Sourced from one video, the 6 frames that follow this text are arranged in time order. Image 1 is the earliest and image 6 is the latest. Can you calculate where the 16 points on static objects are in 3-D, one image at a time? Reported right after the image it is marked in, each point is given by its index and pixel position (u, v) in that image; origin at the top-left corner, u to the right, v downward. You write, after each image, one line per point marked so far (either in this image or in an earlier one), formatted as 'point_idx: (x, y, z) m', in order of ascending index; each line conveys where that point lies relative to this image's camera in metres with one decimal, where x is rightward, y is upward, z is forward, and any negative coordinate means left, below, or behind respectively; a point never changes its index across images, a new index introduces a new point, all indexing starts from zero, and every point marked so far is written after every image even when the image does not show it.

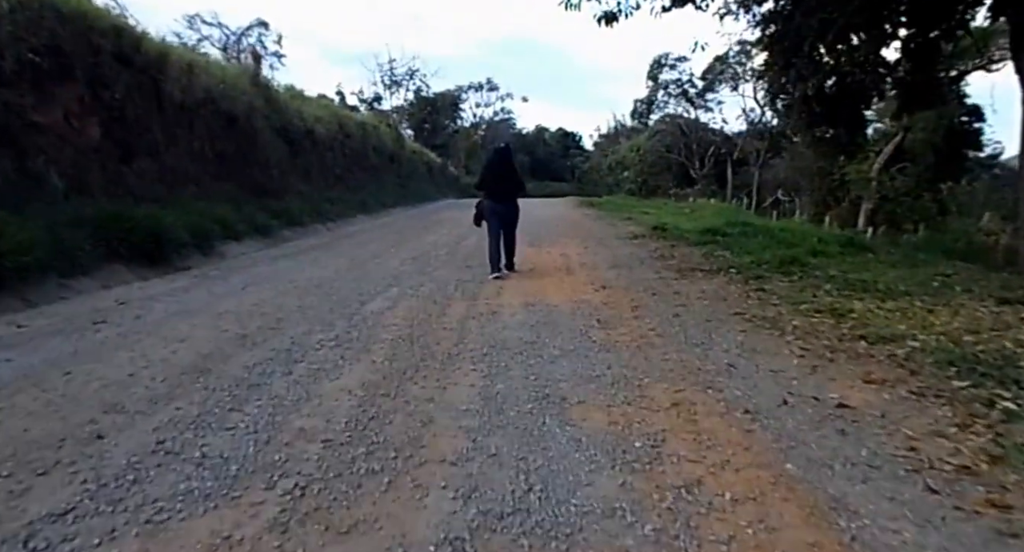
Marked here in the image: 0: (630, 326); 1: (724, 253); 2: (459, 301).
0: (+1.0, -0.4, +5.6) m
1: (+3.1, +0.3, +10.1) m
2: (-0.6, -0.3, +7.0) m
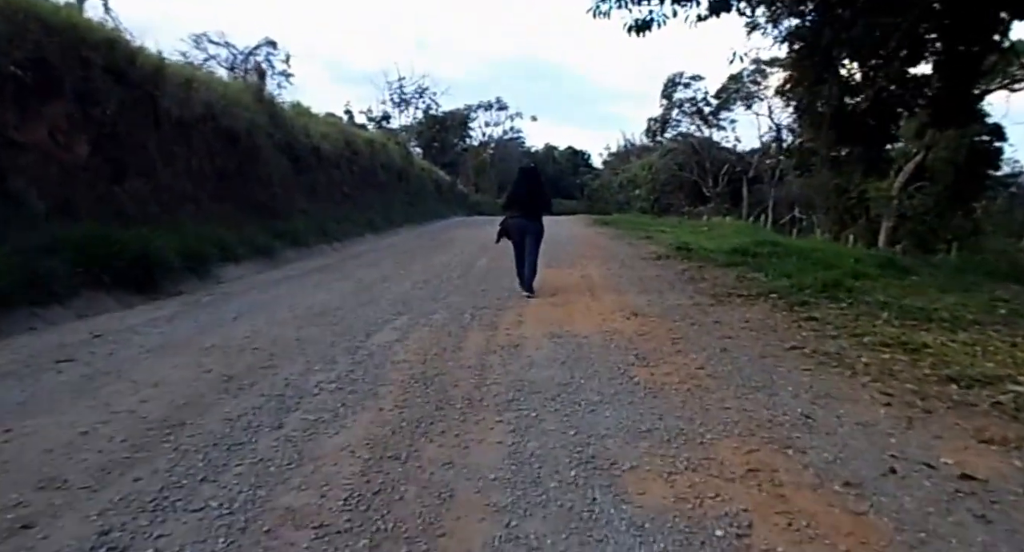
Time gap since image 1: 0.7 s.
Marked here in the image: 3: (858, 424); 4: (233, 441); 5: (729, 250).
0: (+1.2, -0.6, +4.9) m
1: (+3.4, 0.0, +9.4) m
2: (-0.3, -0.6, +6.3) m
3: (+1.7, -0.7, +3.4) m
4: (-1.4, -0.8, +3.5) m
5: (+4.2, +0.5, +13.1) m
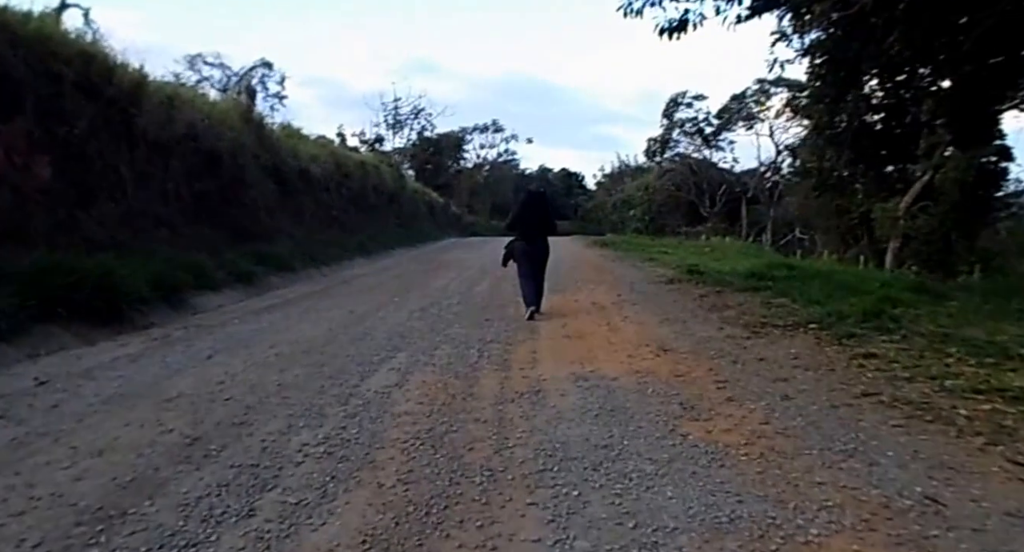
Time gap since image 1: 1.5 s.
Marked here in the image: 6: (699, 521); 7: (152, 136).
0: (+1.3, -0.8, +4.1) m
1: (+3.4, -0.3, +8.6) m
2: (-0.2, -0.8, +5.5) m
3: (+1.9, -0.9, +2.6) m
4: (-1.2, -1.0, +2.7) m
5: (+4.2, 0.0, +12.3) m
6: (+0.7, -1.0, +2.7) m
7: (-7.2, +2.8, +13.9) m
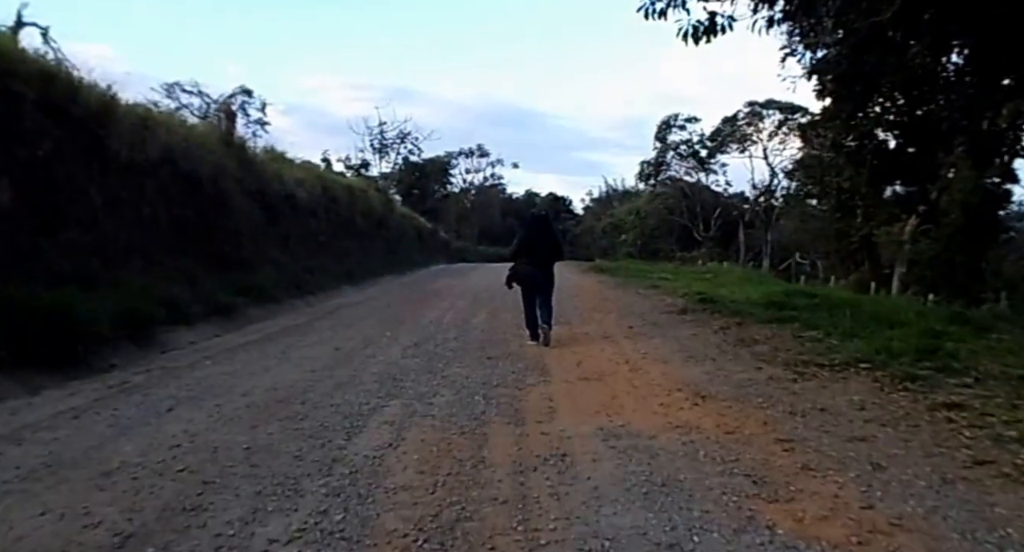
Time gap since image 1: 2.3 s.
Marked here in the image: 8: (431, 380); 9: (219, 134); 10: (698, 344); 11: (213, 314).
0: (+1.4, -1.0, +3.2) m
1: (+3.5, -0.7, +7.8) m
2: (-0.1, -1.1, +4.6) m
3: (+2.1, -1.0, +1.8) m
4: (-1.1, -1.2, +1.7) m
5: (+4.2, -0.4, +11.5) m
6: (+0.9, -1.1, +1.8) m
7: (-7.2, +2.2, +13.0) m
8: (-0.8, -1.1, +7.0) m
9: (-7.9, +3.9, +18.7) m
10: (+2.2, -0.8, +8.2) m
11: (-5.9, -0.8, +13.7) m
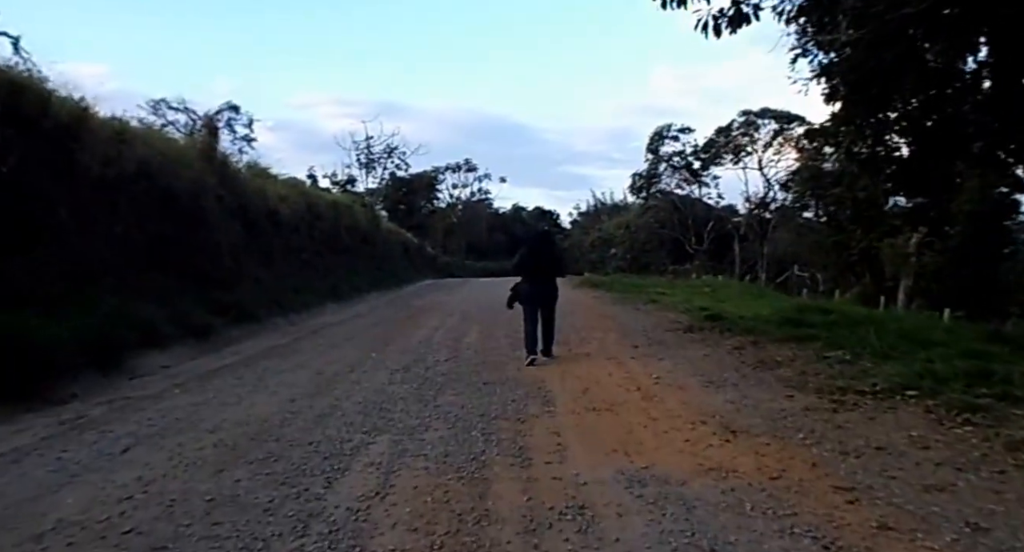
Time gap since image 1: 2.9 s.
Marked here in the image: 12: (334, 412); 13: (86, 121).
0: (+1.5, -1.1, +2.5) m
1: (+3.5, -0.8, +7.2) m
2: (-0.1, -1.2, +3.9) m
3: (+2.1, -1.1, +1.1) m
4: (-1.0, -1.2, +1.0) m
5: (+4.1, -0.7, +10.9) m
6: (+1.0, -1.2, +1.2) m
7: (-7.3, +1.8, +12.3) m
8: (-0.8, -1.2, +6.3) m
9: (-8.1, +3.4, +18.0) m
10: (+2.2, -1.0, +7.5) m
11: (-6.0, -1.1, +12.9) m
12: (-1.7, -1.2, +6.4) m
13: (-7.3, +2.7, +12.0) m
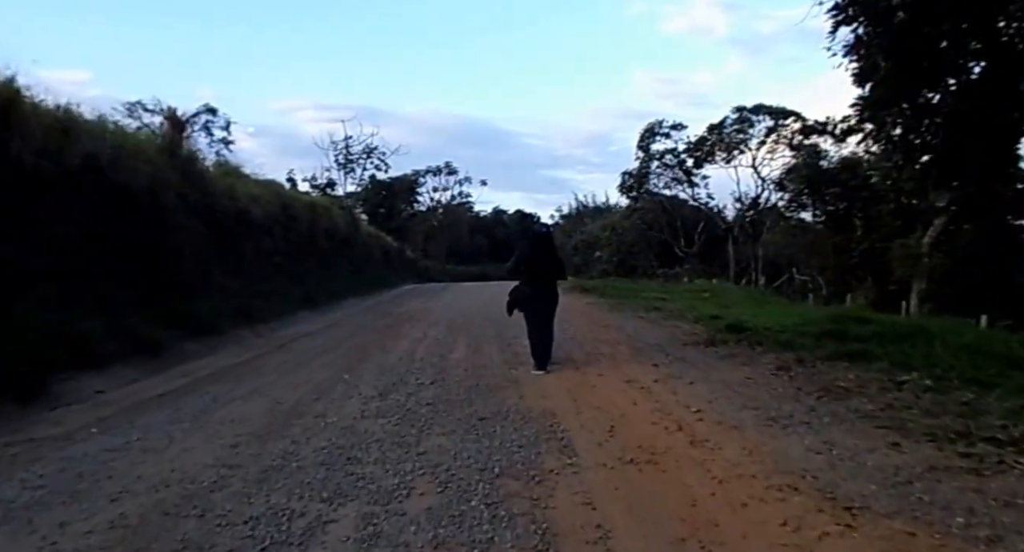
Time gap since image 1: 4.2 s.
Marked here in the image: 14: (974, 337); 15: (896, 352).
0: (+1.7, -1.1, +1.1) m
1: (+3.5, -0.9, +5.8) m
2: (+0.1, -1.3, +2.4) m
3: (+2.3, -1.1, -0.3) m
4: (-0.8, -1.3, -0.5) m
5: (+4.0, -0.7, +9.5) m
6: (+1.2, -1.2, -0.3) m
7: (-7.5, +1.7, +10.6) m
8: (-0.8, -1.3, +4.8) m
9: (-8.3, +3.2, +16.3) m
10: (+2.2, -1.0, +6.1) m
11: (-6.2, -1.2, +11.3) m
12: (-1.6, -1.3, +4.9) m
13: (-7.4, +2.6, +10.3) m
14: (+6.1, -0.7, +9.4) m
15: (+4.2, -0.8, +7.7) m
